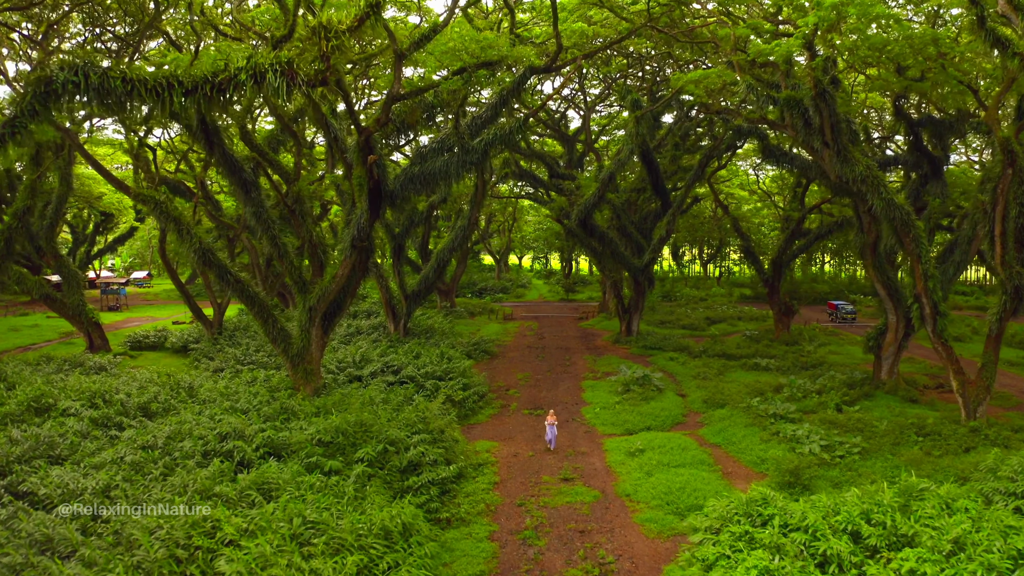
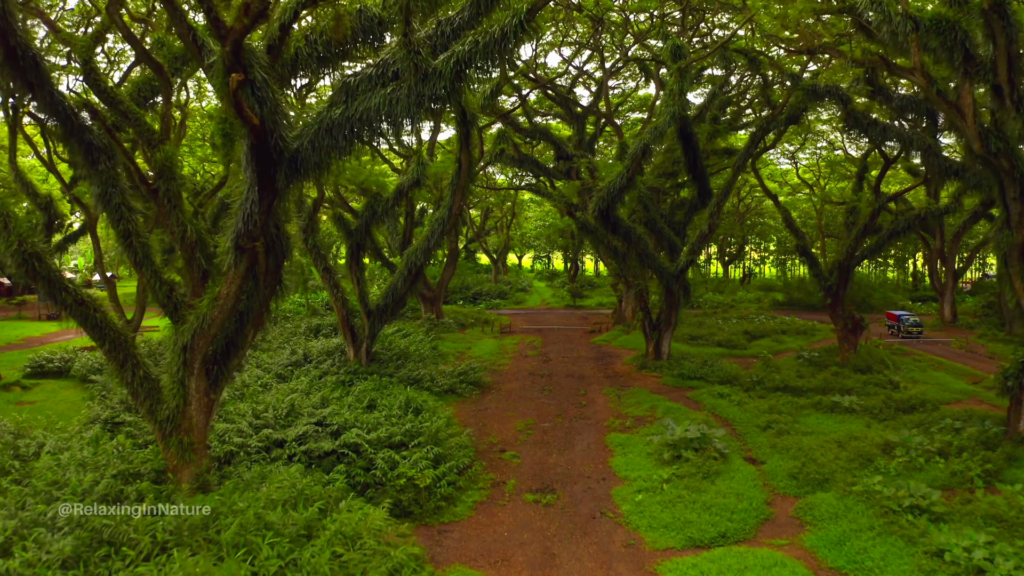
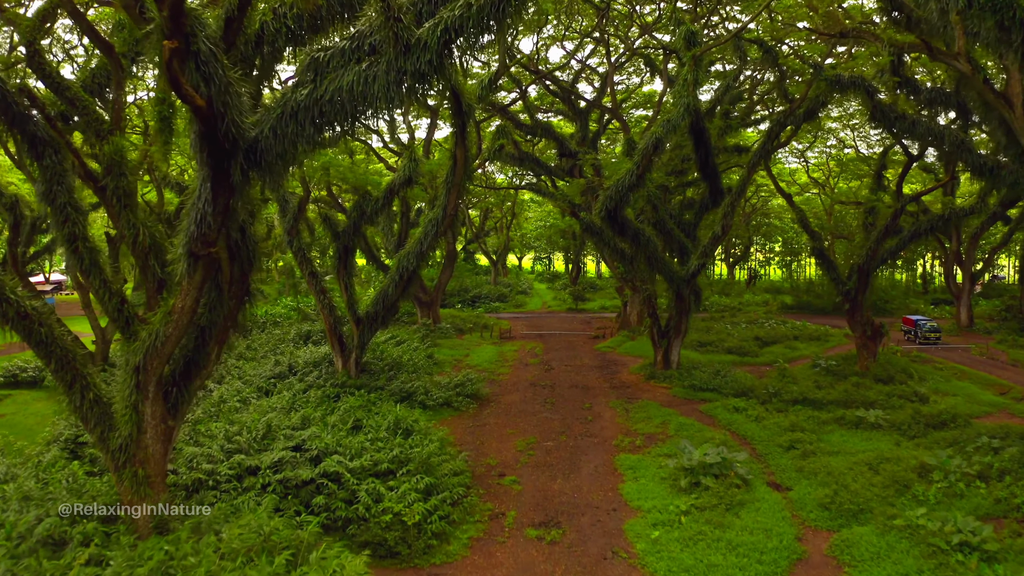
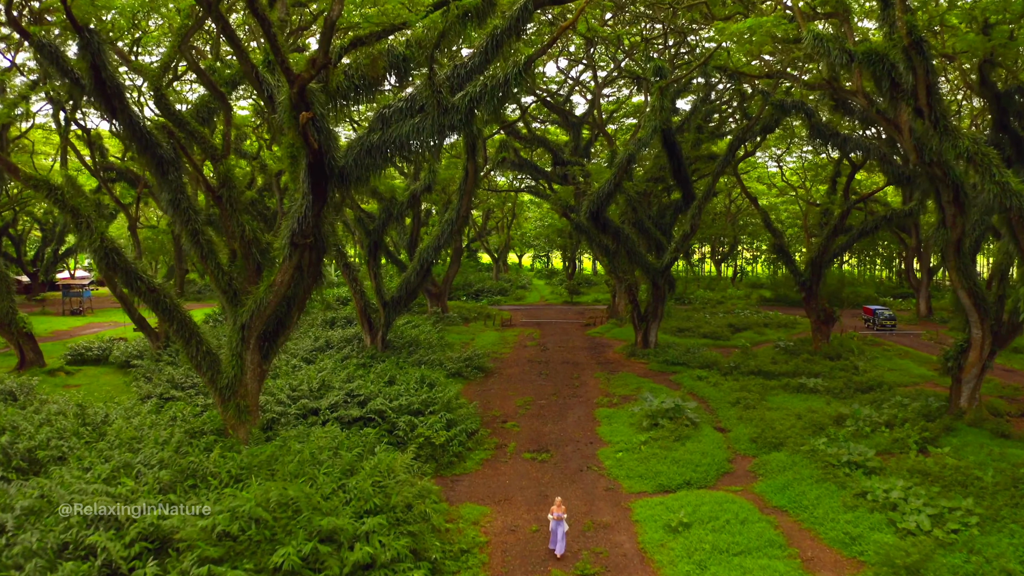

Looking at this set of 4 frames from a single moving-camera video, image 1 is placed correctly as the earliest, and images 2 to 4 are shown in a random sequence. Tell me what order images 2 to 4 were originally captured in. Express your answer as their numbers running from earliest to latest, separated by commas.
4, 2, 3
